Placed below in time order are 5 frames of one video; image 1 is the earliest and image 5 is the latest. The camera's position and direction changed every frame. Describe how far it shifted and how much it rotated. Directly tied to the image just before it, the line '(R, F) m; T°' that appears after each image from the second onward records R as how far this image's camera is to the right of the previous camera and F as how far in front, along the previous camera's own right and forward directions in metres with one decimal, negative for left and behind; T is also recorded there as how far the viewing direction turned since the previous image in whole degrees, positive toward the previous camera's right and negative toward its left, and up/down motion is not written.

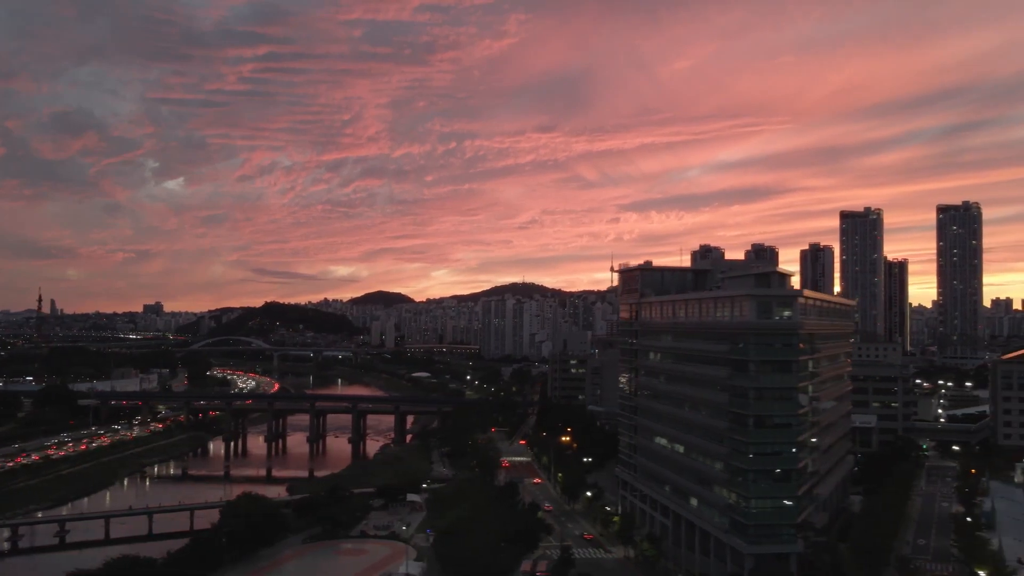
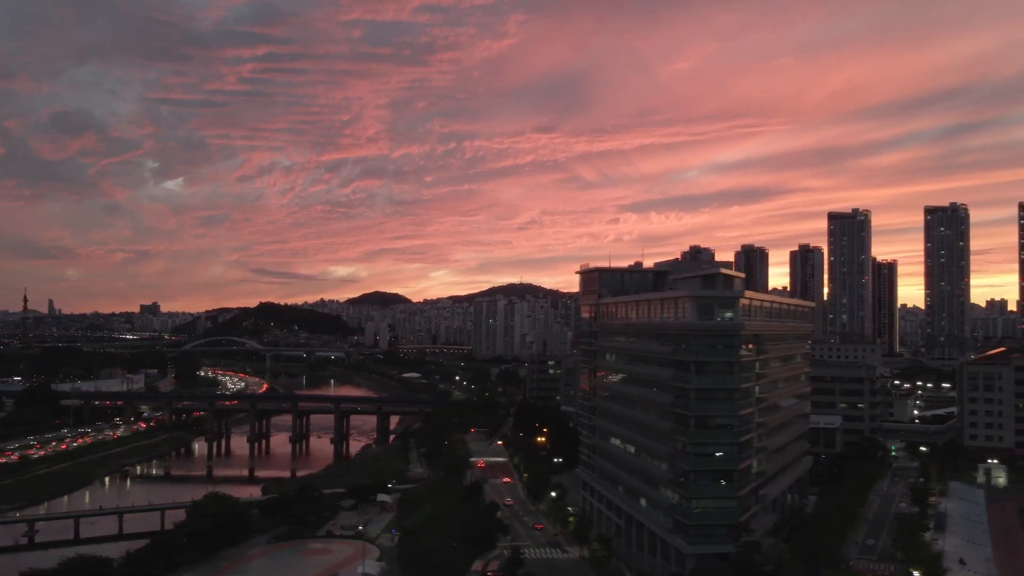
(+2.1, -0.2) m; 0°
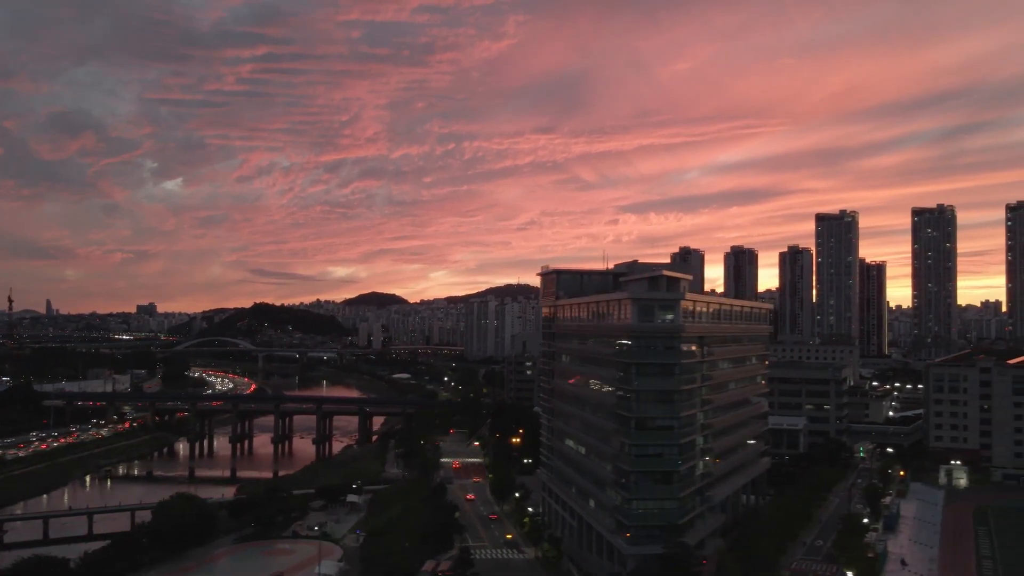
(+2.2, -0.2) m; 0°
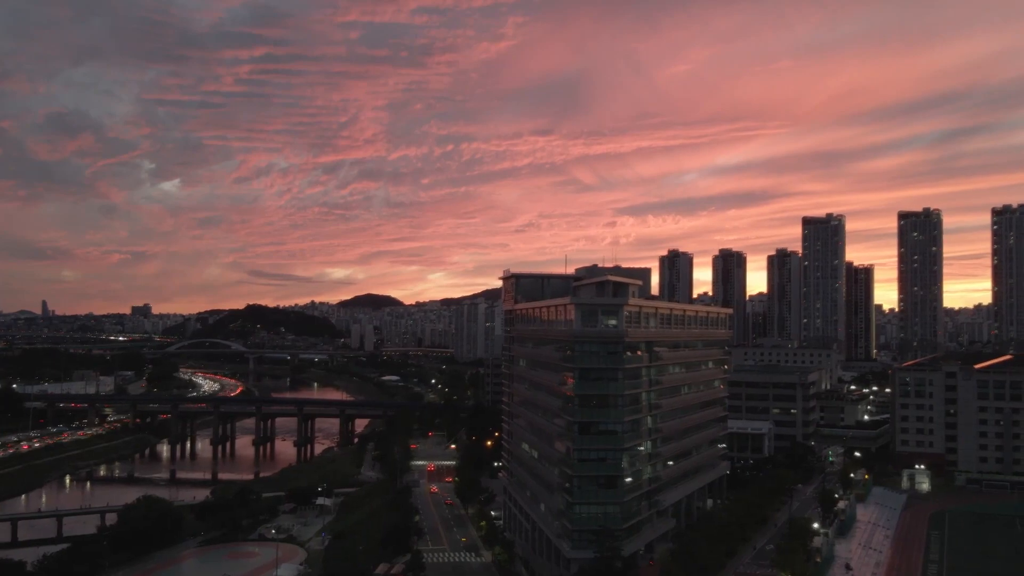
(+2.0, -0.1) m; 0°
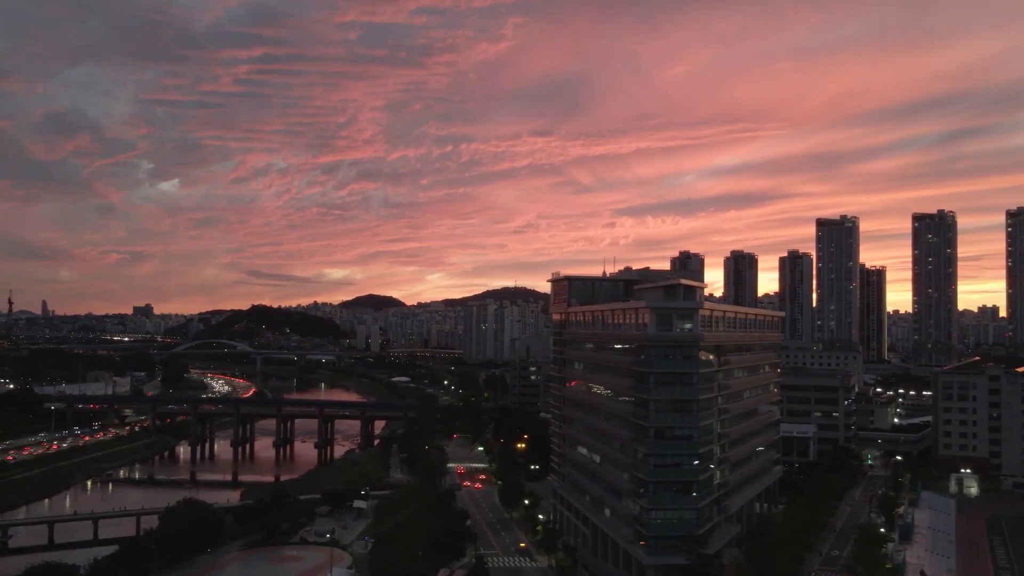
(-2.9, +0.3) m; 0°
